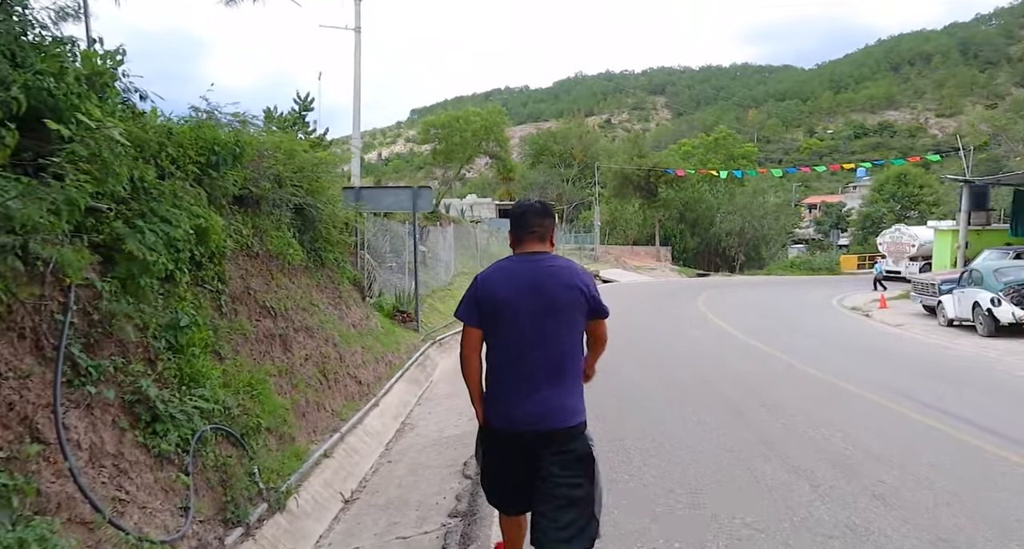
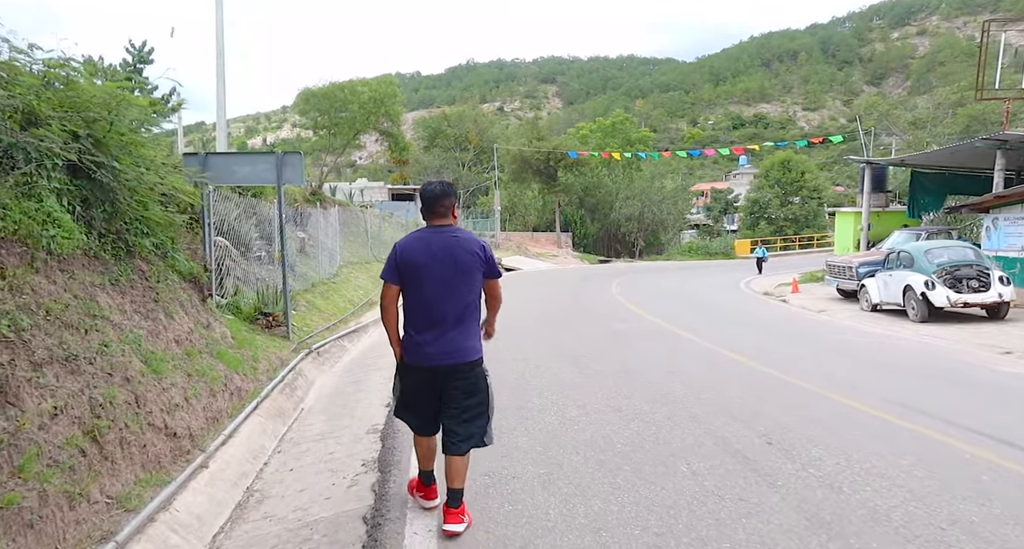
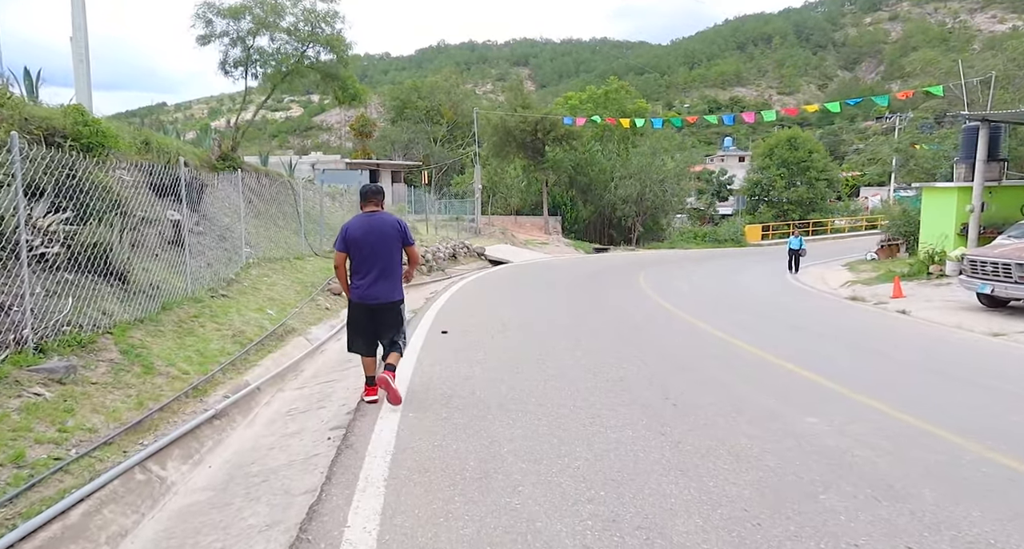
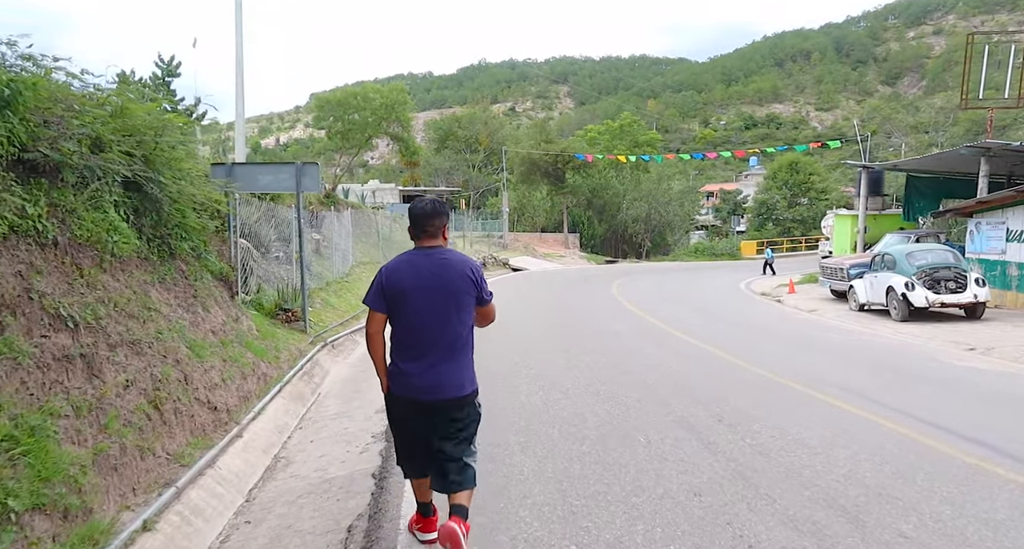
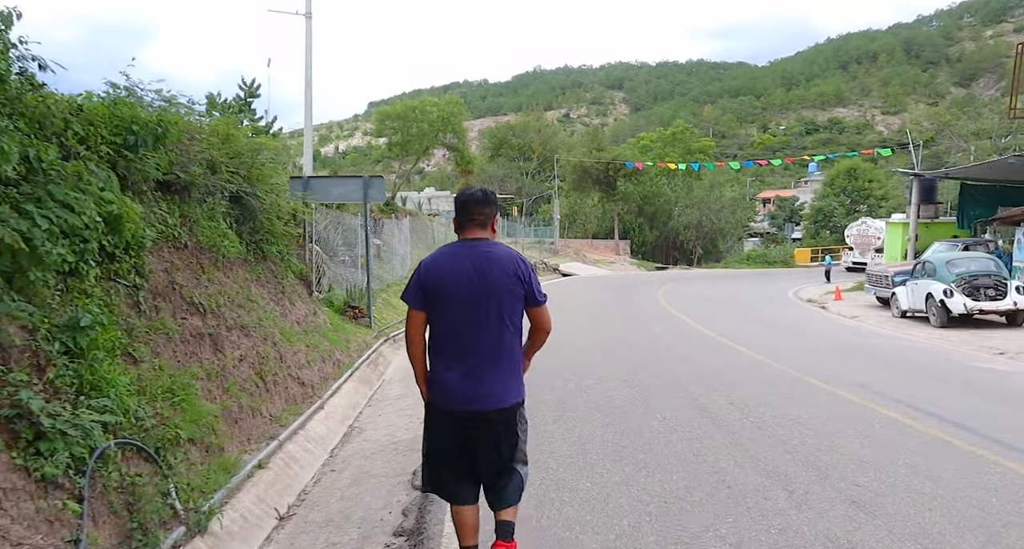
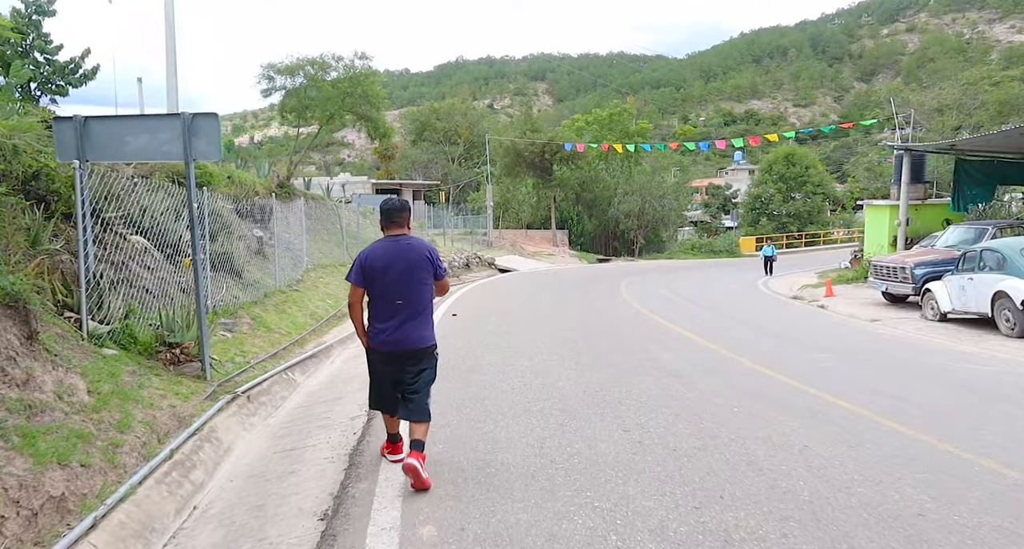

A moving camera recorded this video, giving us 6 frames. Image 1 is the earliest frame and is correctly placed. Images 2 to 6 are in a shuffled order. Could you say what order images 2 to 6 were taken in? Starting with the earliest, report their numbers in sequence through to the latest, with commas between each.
5, 4, 2, 6, 3
